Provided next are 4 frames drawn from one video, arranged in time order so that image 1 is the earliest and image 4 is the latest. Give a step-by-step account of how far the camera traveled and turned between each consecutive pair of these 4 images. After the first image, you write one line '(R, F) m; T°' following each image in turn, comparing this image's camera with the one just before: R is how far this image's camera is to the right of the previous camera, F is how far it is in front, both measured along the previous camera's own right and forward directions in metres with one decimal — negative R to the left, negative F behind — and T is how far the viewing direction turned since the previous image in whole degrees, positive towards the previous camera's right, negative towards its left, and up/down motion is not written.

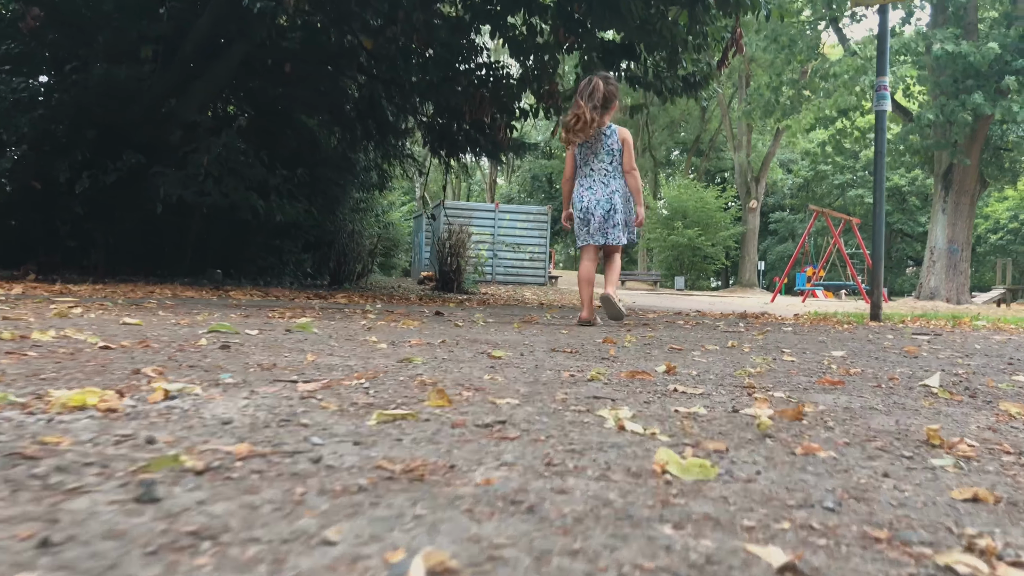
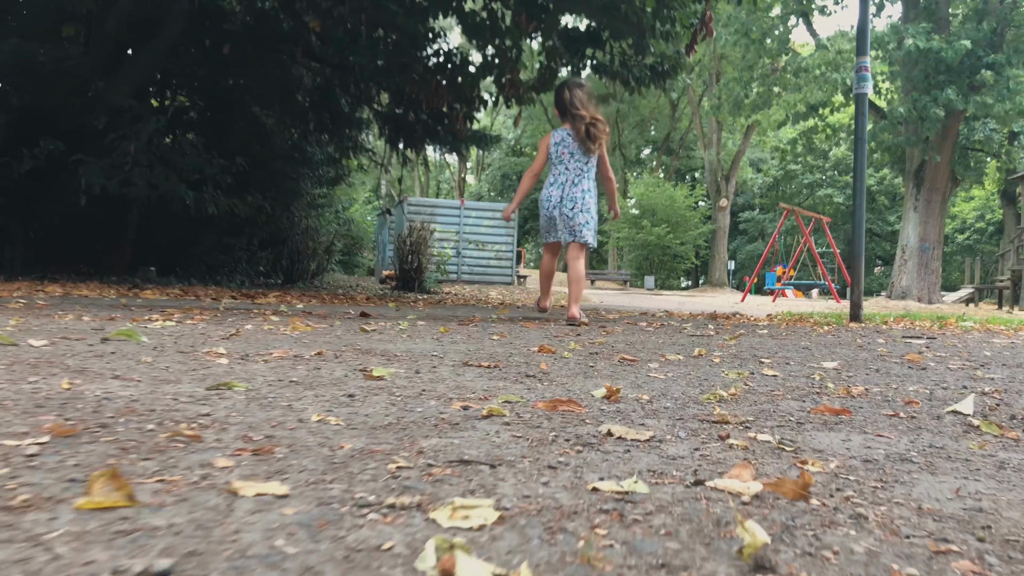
(+0.1, +0.4) m; +2°
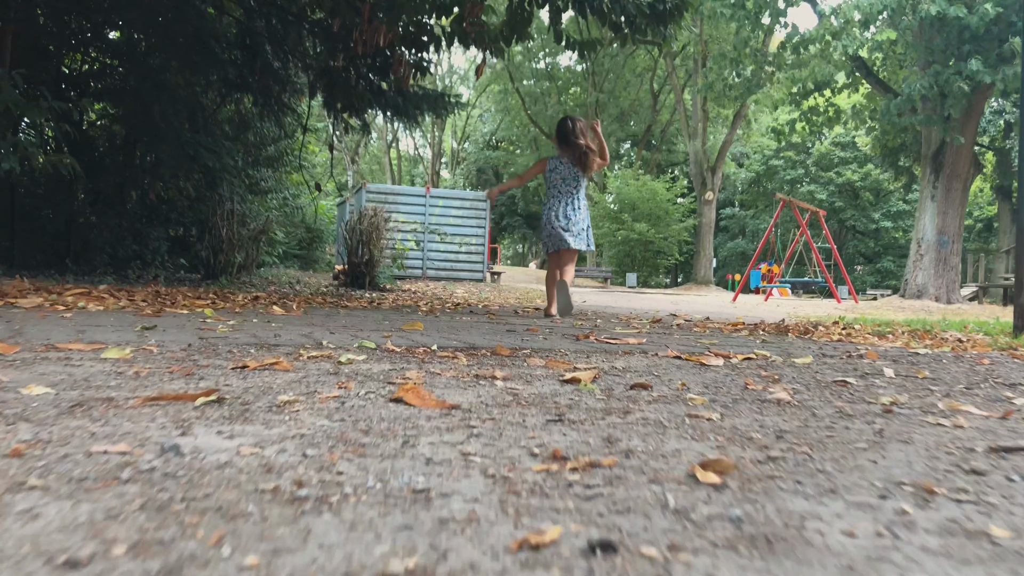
(+0.1, +1.8) m; +2°
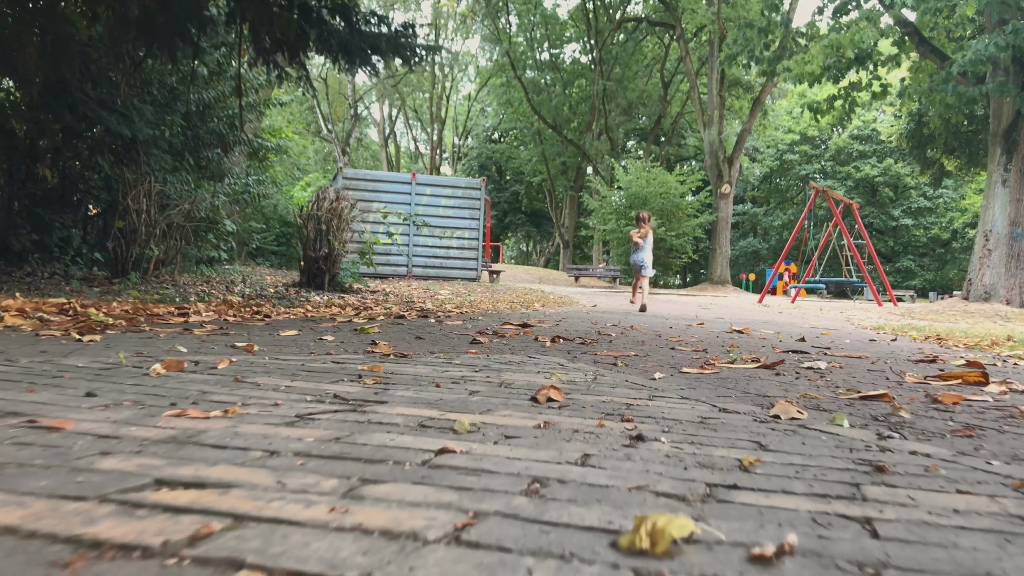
(+0.1, +2.0) m; 0°
